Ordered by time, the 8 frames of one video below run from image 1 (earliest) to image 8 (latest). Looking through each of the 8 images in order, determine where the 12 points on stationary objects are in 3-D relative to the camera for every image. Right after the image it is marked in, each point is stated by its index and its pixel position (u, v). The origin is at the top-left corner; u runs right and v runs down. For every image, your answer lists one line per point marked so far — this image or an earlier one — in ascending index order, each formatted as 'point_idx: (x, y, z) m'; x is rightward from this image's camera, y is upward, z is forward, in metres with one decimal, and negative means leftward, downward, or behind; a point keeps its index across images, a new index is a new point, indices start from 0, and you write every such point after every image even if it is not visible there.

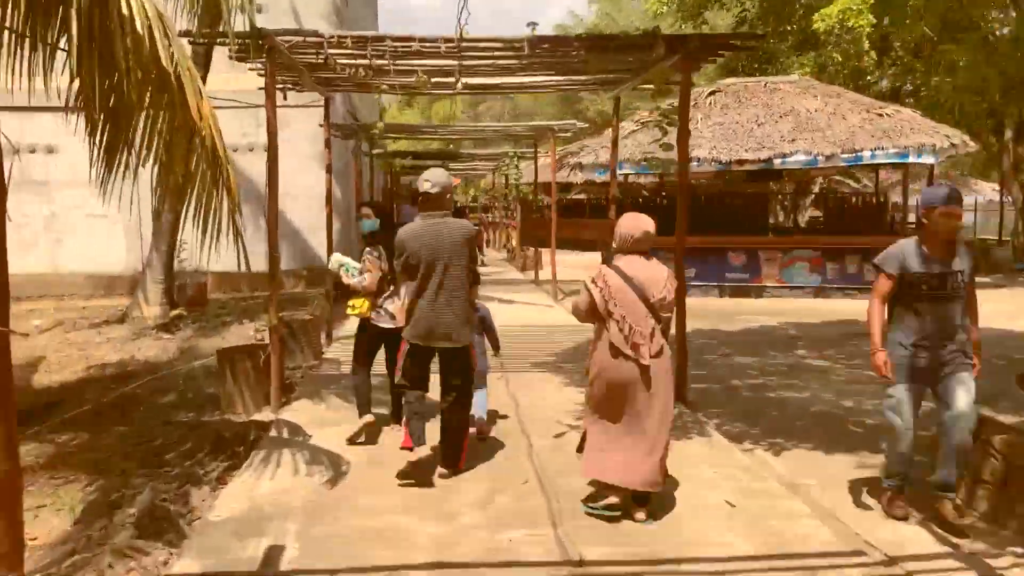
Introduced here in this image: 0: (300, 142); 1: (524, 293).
0: (-4.7, +3.3, +18.7) m
1: (+0.2, -0.1, +16.7) m
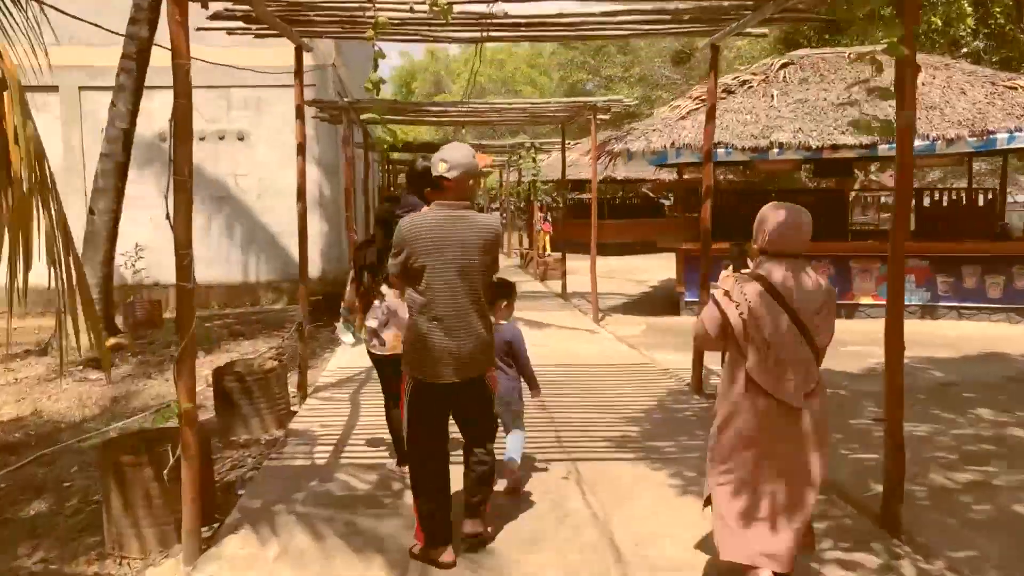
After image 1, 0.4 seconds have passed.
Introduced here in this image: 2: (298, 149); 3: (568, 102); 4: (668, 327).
0: (-4.3, +3.0, +15.6) m
1: (+0.7, -0.4, +13.6) m
2: (-1.8, +1.2, +7.1) m
3: (+0.8, +2.7, +12.4) m
4: (+2.2, -0.6, +12.0) m
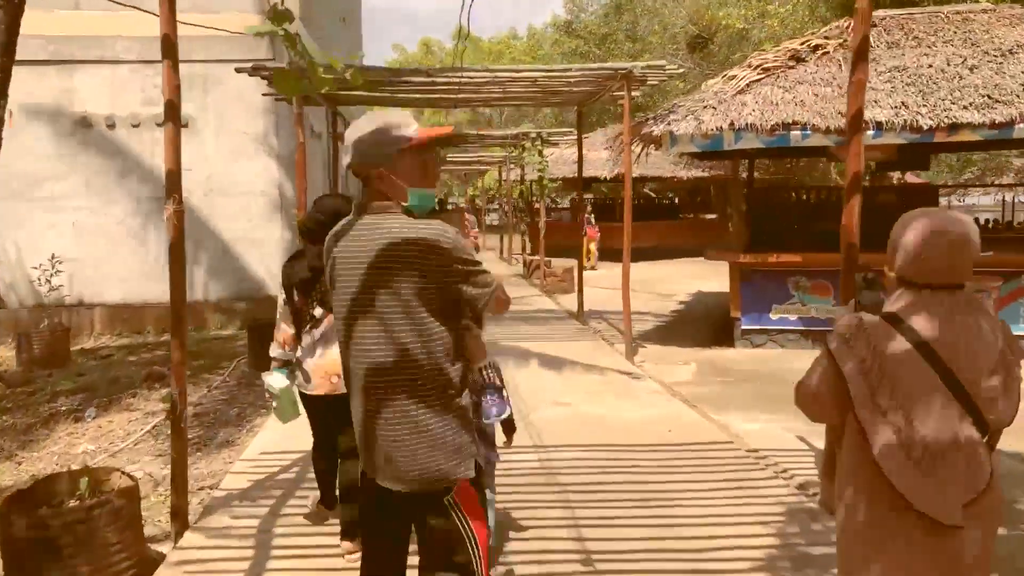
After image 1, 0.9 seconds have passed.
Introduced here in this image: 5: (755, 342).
0: (-4.2, +2.7, +12.6) m
1: (+0.7, -0.7, +10.7) m
2: (-1.7, +0.9, +4.2) m
3: (+0.9, +2.4, +9.4) m
4: (+2.3, -0.9, +9.0) m
5: (+2.9, -0.7, +10.2) m
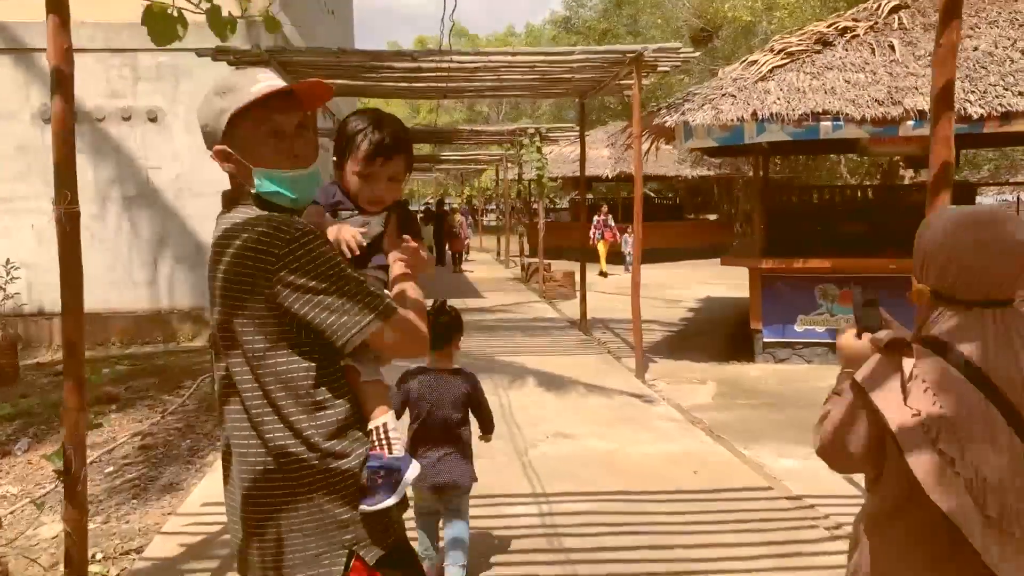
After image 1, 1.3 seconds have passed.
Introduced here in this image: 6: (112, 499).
0: (-4.3, +2.6, +11.6) m
1: (+0.7, -0.8, +9.7) m
2: (-1.8, +0.8, +3.2) m
3: (+0.9, +2.3, +8.5) m
4: (+2.3, -0.9, +8.1) m
5: (+2.9, -0.8, +9.2) m
6: (-2.5, -1.3, +5.3) m
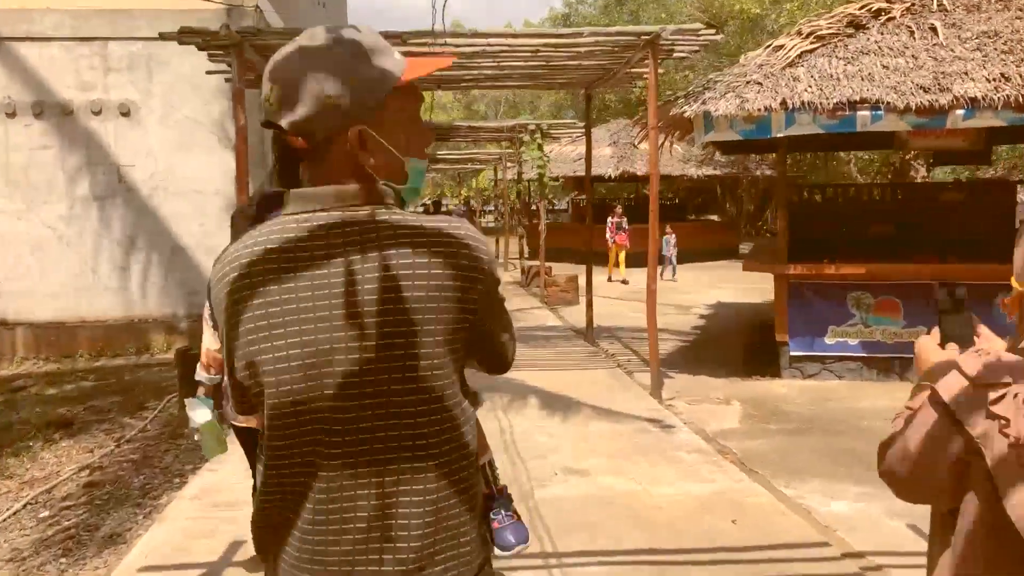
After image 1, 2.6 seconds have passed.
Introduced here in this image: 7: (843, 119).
0: (-4.3, +2.5, +10.8) m
1: (+0.7, -0.8, +8.9) m
2: (-1.7, +0.7, +2.4) m
3: (+0.9, +2.3, +7.6) m
4: (+2.3, -1.0, +7.2) m
5: (+2.9, -0.8, +8.3) m
6: (-2.5, -1.4, +4.4) m
7: (+2.9, +1.5, +7.3) m
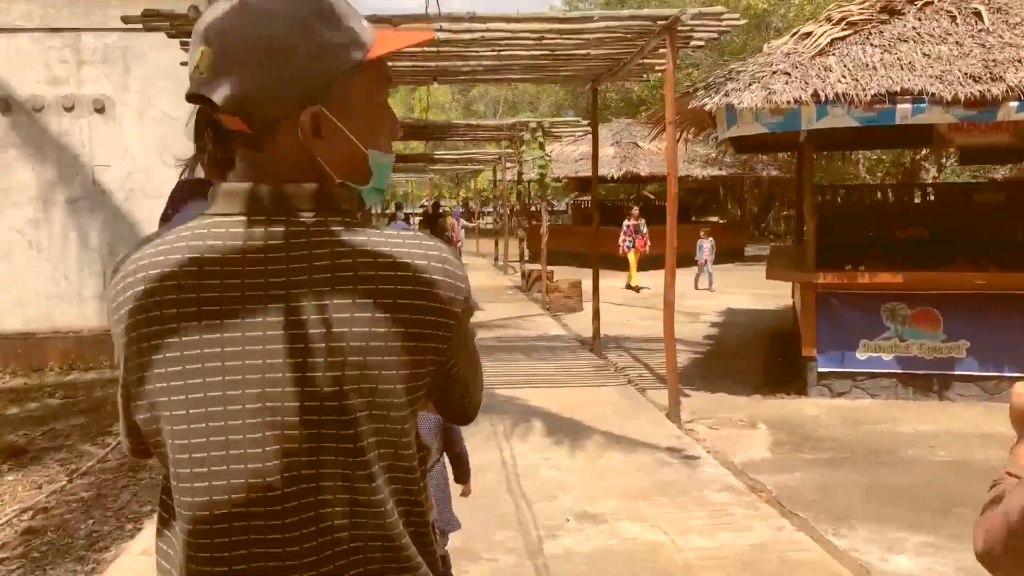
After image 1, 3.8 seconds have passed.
0: (-4.2, +2.4, +10.1) m
1: (+0.7, -0.9, +8.1) m
2: (-1.7, +0.6, +1.7) m
3: (+0.9, +2.2, +6.9) m
4: (+2.3, -1.1, +6.5) m
5: (+2.9, -0.9, +7.6) m
6: (-2.5, -1.5, +3.7) m
7: (+2.9, +1.4, +6.6) m
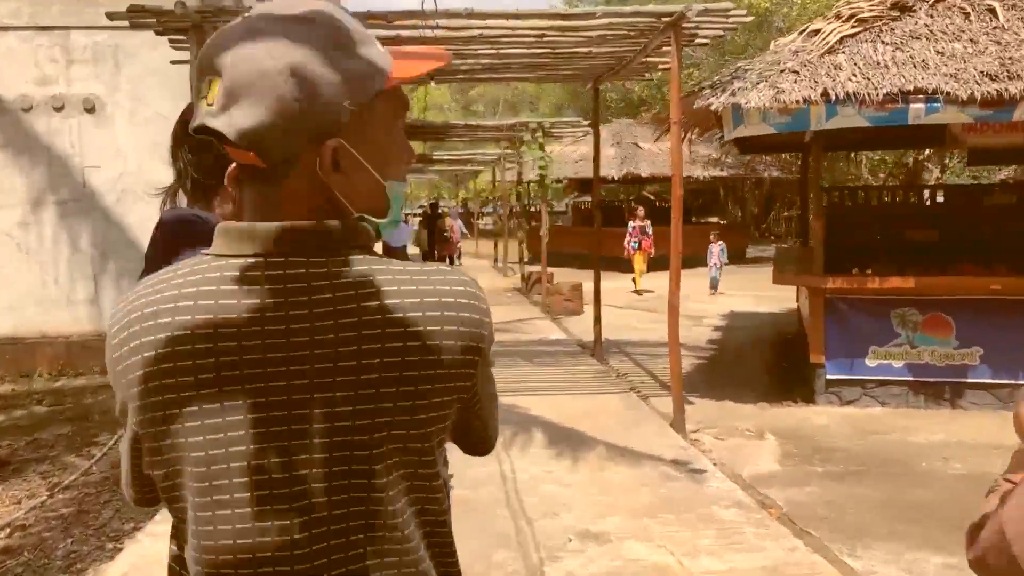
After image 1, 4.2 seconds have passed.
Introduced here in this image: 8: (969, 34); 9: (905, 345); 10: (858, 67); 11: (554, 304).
0: (-4.2, +2.3, +9.9) m
1: (+0.7, -1.0, +7.9) m
2: (-1.7, +0.6, +1.4) m
3: (+0.9, +2.1, +6.7) m
4: (+2.3, -1.2, +6.3) m
5: (+2.9, -1.0, +7.4) m
6: (-2.5, -1.5, +3.5) m
7: (+2.9, +1.3, +6.4) m
8: (+3.6, +2.0, +6.7) m
9: (+3.4, -0.5, +7.3) m
10: (+2.7, +1.7, +6.5) m
11: (+0.7, -0.3, +13.6) m
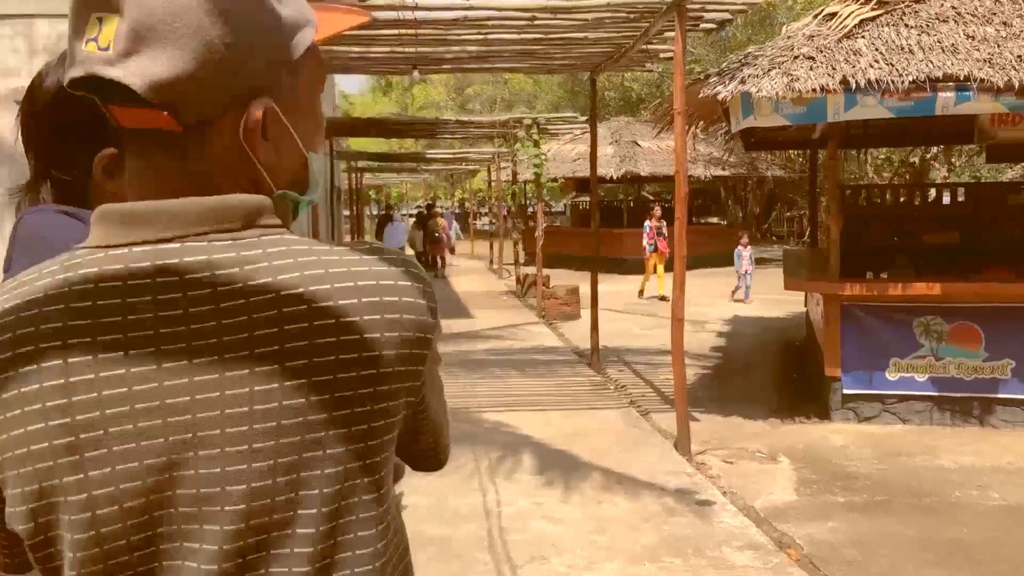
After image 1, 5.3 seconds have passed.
0: (-4.3, +2.3, +9.2) m
1: (+0.6, -1.0, +7.3) m
2: (-1.8, +0.5, +0.8) m
3: (+0.8, +2.1, +6.1) m
4: (+2.2, -1.2, +5.7) m
5: (+2.8, -1.0, +6.8) m
6: (-2.6, -1.6, +2.9) m
7: (+2.8, +1.3, +5.8) m
8: (+3.5, +2.0, +6.1) m
9: (+3.3, -0.5, +6.7) m
10: (+2.6, +1.7, +5.9) m
11: (+0.6, -0.3, +13.0) m
